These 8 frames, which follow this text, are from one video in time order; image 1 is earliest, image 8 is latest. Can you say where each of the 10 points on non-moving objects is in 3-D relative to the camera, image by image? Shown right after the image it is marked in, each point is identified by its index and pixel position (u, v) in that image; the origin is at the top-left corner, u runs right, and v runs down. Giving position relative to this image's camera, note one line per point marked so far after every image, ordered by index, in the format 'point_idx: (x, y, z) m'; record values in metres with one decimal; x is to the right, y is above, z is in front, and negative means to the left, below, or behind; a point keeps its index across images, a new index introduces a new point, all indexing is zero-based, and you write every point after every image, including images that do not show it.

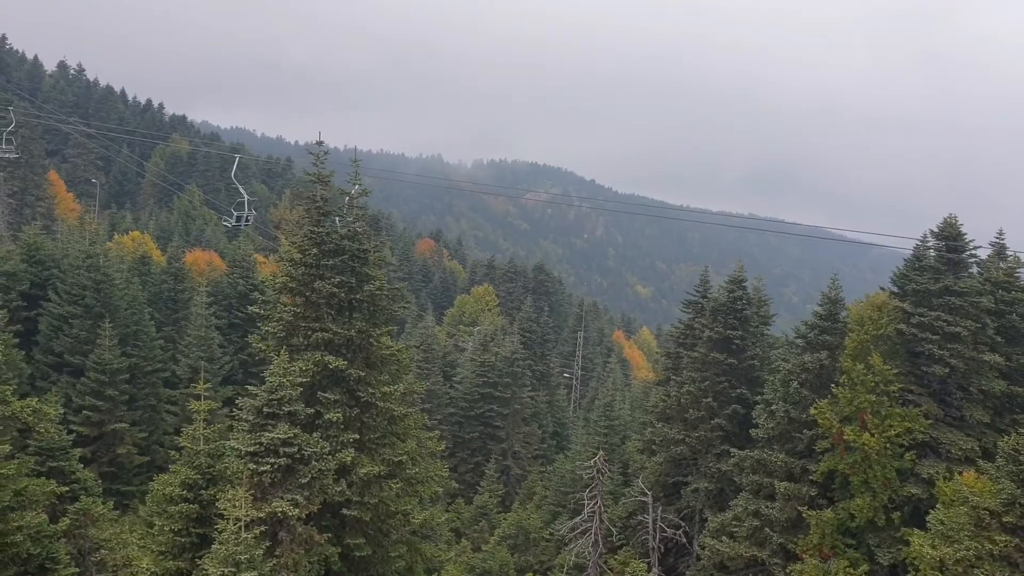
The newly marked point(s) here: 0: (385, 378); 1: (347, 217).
0: (-2.4, -1.7, +12.3) m
1: (-3.2, +1.3, +12.3) m
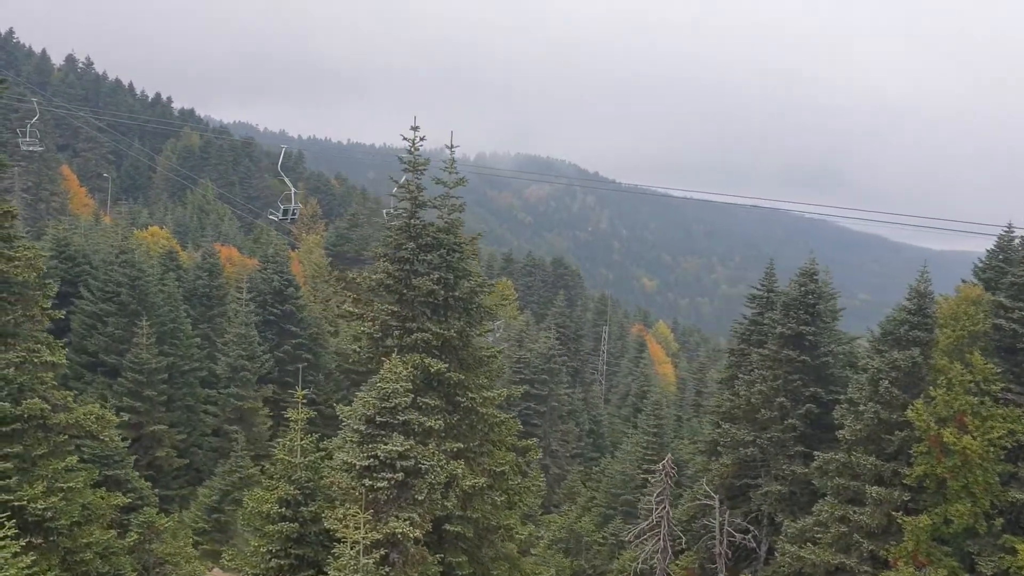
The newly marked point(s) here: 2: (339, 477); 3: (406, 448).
0: (-0.5, -1.7, +11.4) m
1: (-1.2, +1.4, +11.3) m
2: (-2.5, -2.7, +9.2) m
3: (-1.5, -2.3, +9.0) m
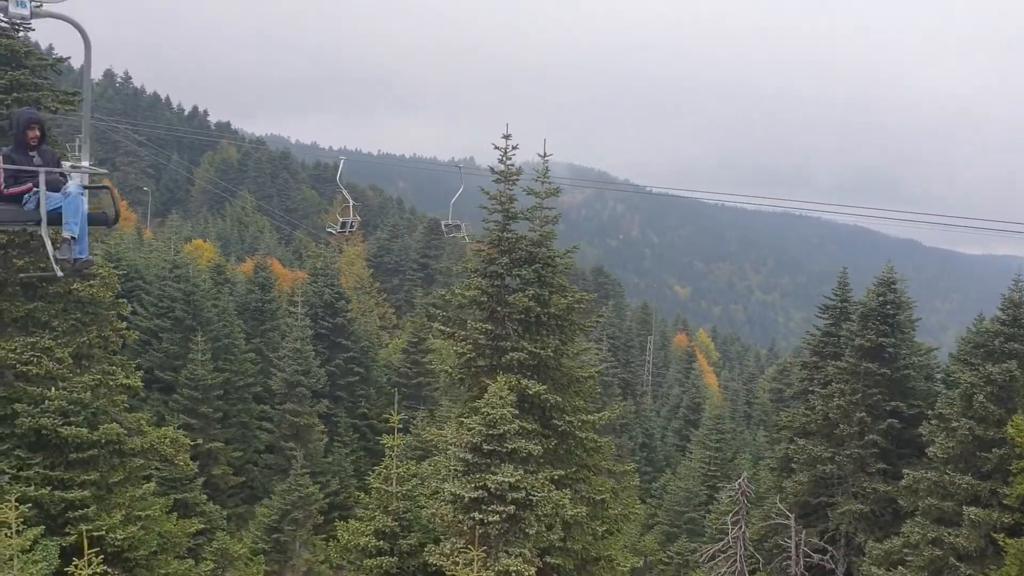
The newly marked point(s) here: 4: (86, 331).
0: (+1.1, -1.9, +10.7) m
1: (+0.4, +1.1, +10.7) m
2: (-0.9, -3.0, +8.6) m
3: (+0.1, -2.5, +8.4) m
4: (-7.6, -0.8, +11.4) m
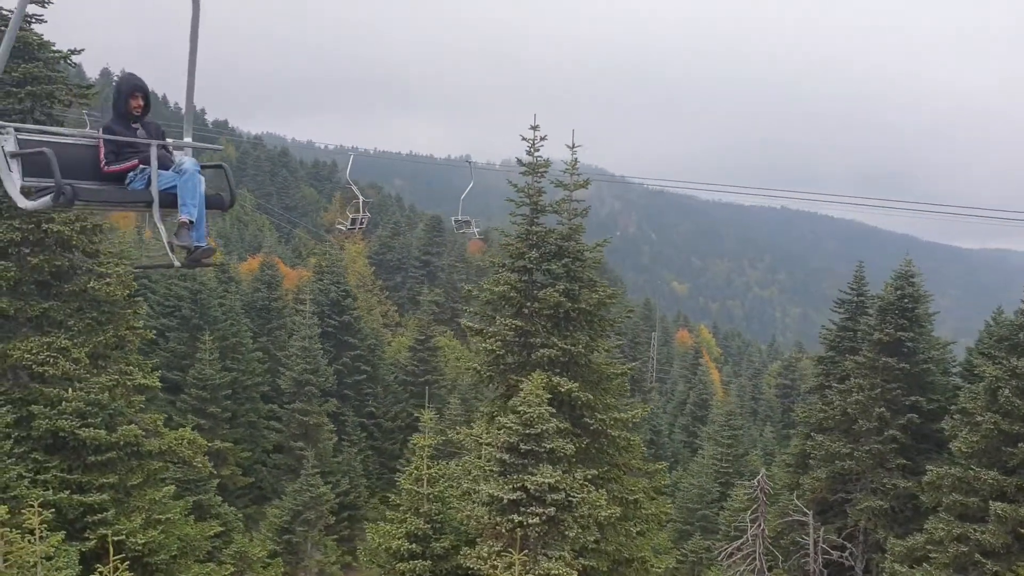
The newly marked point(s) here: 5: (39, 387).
0: (+1.6, -1.8, +10.5) m
1: (+0.8, +1.2, +10.5) m
2: (-0.4, -2.9, +8.4) m
3: (+0.6, -2.4, +8.1) m
4: (-7.1, -0.7, +11.1) m
5: (-7.6, -1.6, +10.3) m
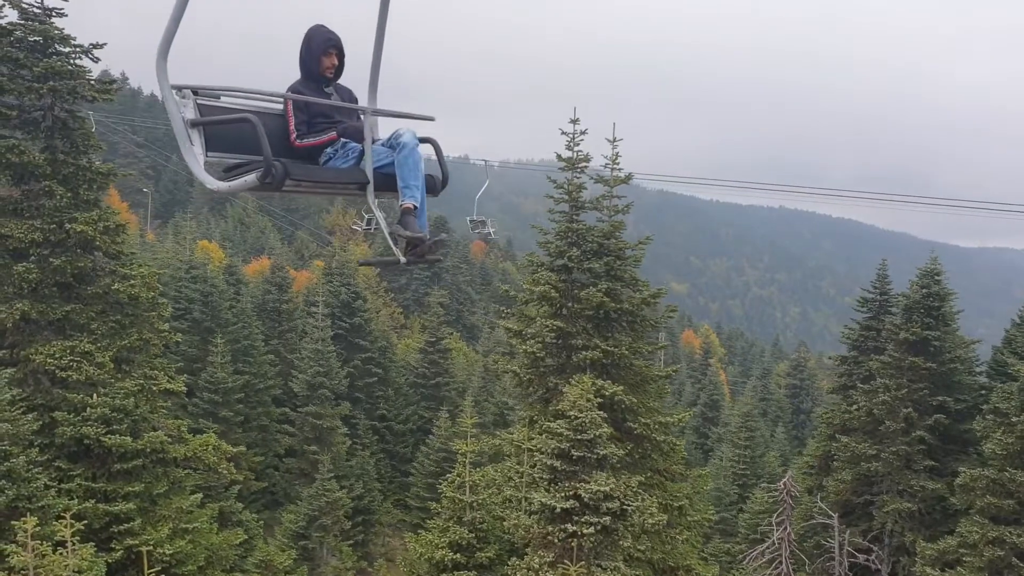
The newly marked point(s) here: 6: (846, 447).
0: (+2.2, -1.8, +10.1) m
1: (+1.4, +1.2, +10.1) m
2: (+0.2, -2.9, +8.1) m
3: (+1.2, -2.4, +7.8) m
4: (-6.5, -0.8, +10.7) m
5: (-7.0, -1.6, +9.9) m
6: (+10.0, -4.8, +19.2) m
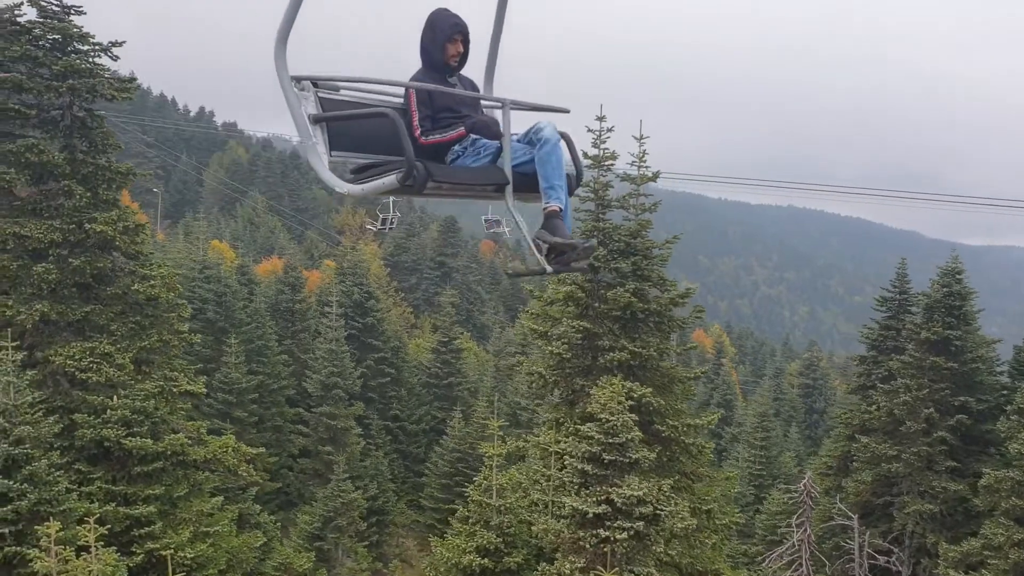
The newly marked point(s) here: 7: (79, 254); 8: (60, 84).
0: (+2.6, -1.8, +10.0) m
1: (+1.8, +1.2, +10.0) m
2: (+0.6, -2.9, +7.9) m
3: (+1.6, -2.4, +7.6) m
4: (-6.1, -0.8, +10.6) m
5: (-6.6, -1.6, +9.8) m
6: (+10.5, -4.8, +18.9) m
7: (-7.0, +0.6, +10.3) m
8: (-7.4, +3.3, +10.4) m
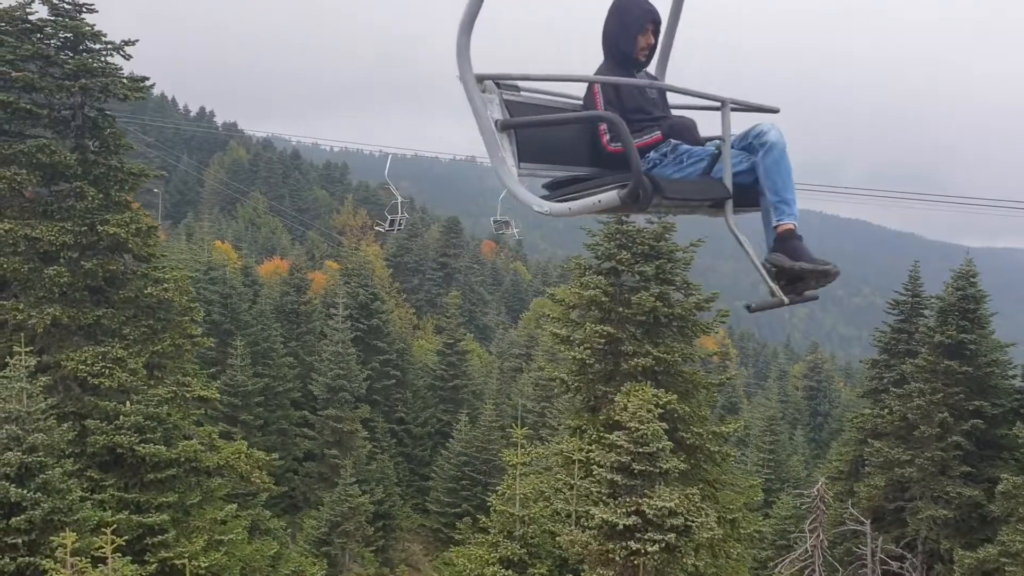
0: (+3.0, -1.9, +9.8) m
1: (+2.1, +1.2, +9.8) m
2: (+0.9, -3.0, +7.7) m
3: (+1.9, -2.5, +7.5) m
4: (-5.8, -0.8, +10.4) m
5: (-6.3, -1.7, +9.6) m
6: (+10.8, -4.8, +18.8) m
7: (-6.7, +0.5, +10.1) m
8: (-7.0, +3.3, +10.2) m
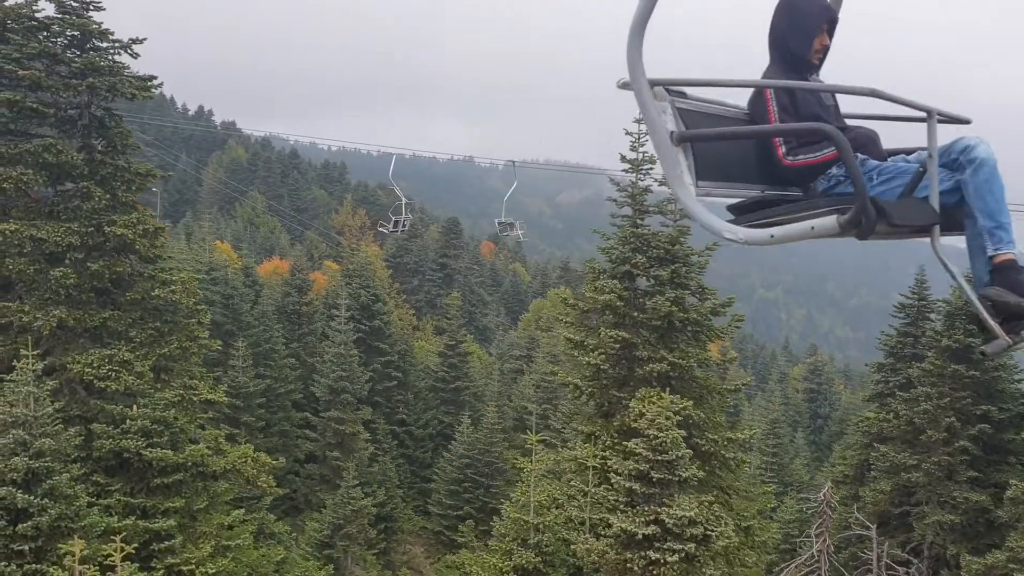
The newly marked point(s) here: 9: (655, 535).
0: (+3.1, -2.0, +9.7) m
1: (+2.4, +1.1, +9.7) m
2: (+1.1, -3.0, +7.6) m
3: (+2.1, -2.6, +7.3) m
4: (-5.6, -0.9, +10.3) m
5: (-6.1, -1.7, +9.5) m
6: (+10.9, -5.0, +18.7) m
7: (-6.5, +0.5, +10.0) m
8: (-6.8, +3.3, +10.0) m
9: (+1.7, -2.9, +7.5) m
